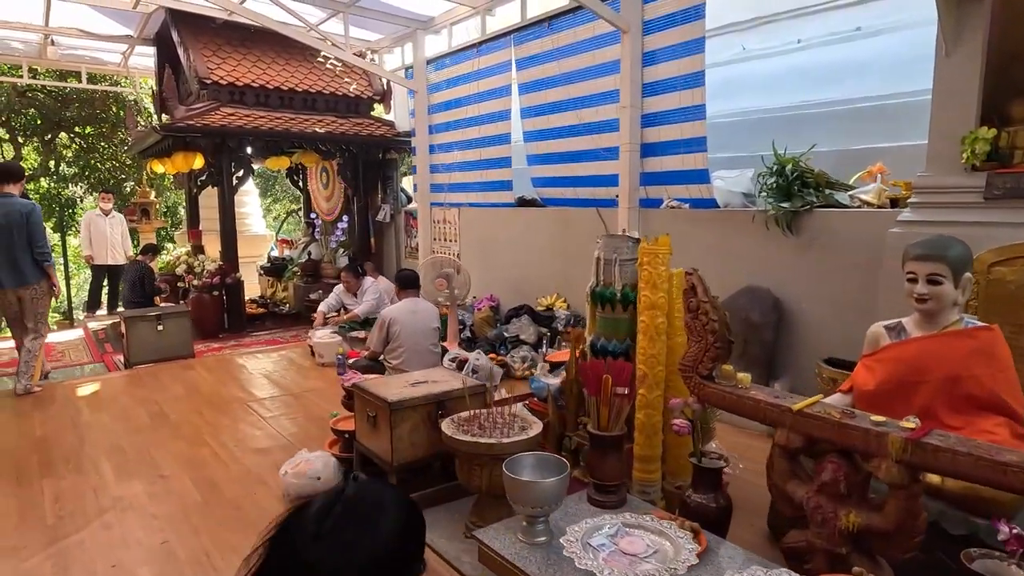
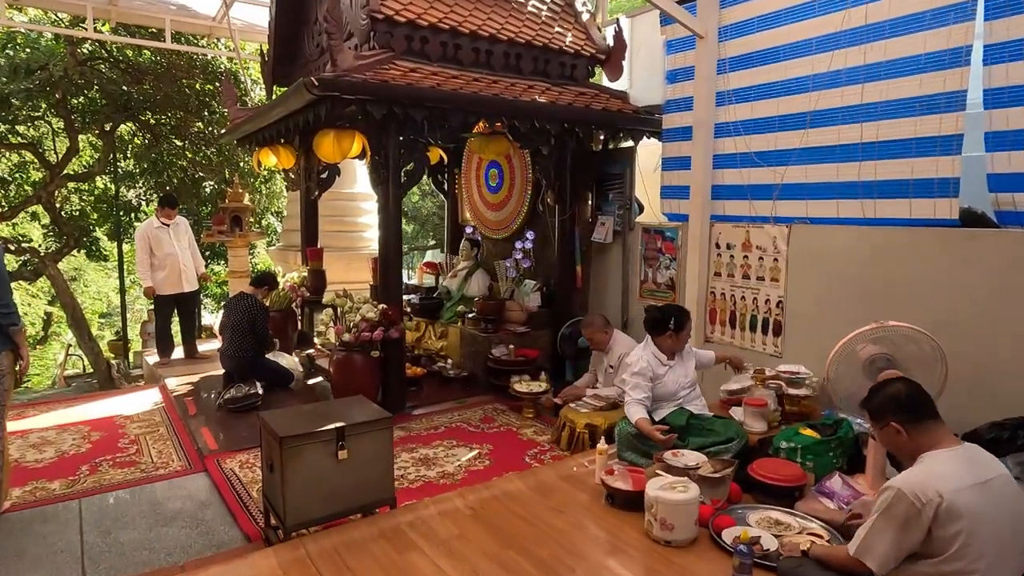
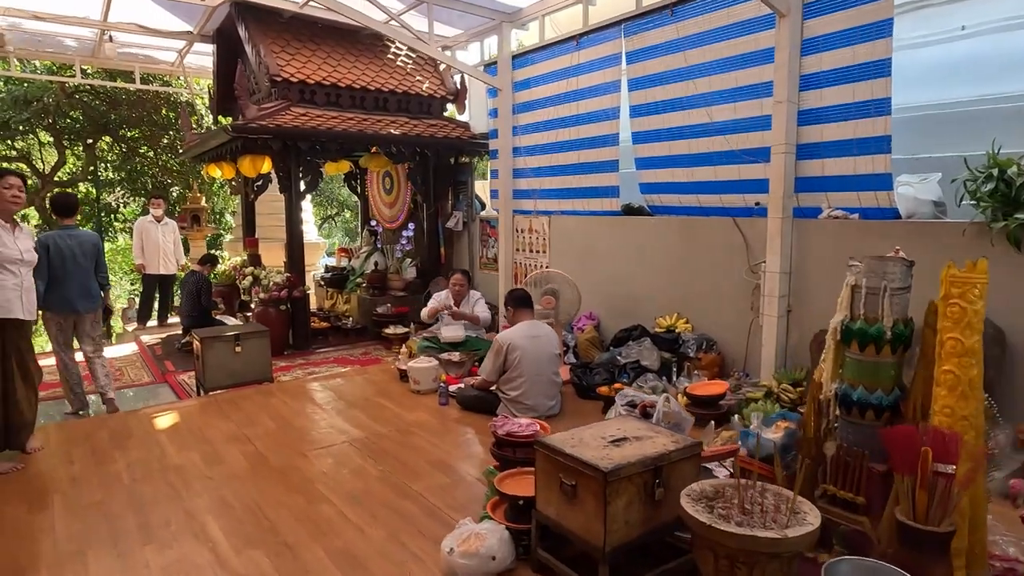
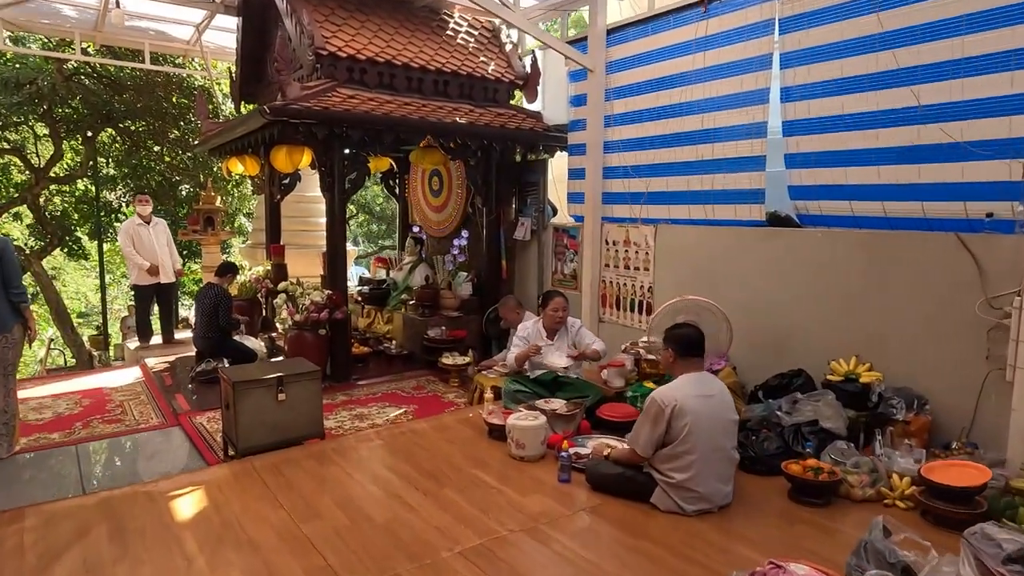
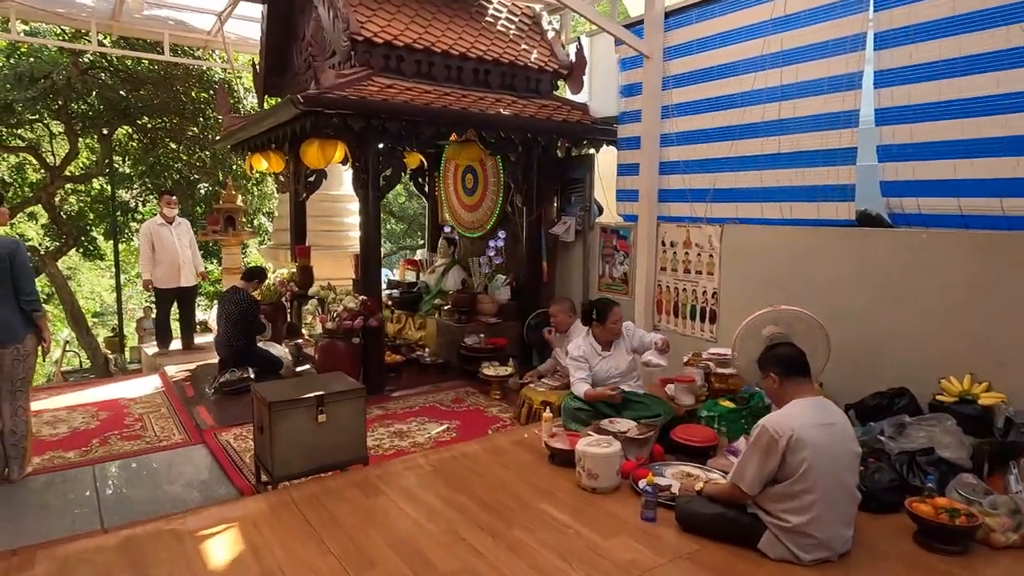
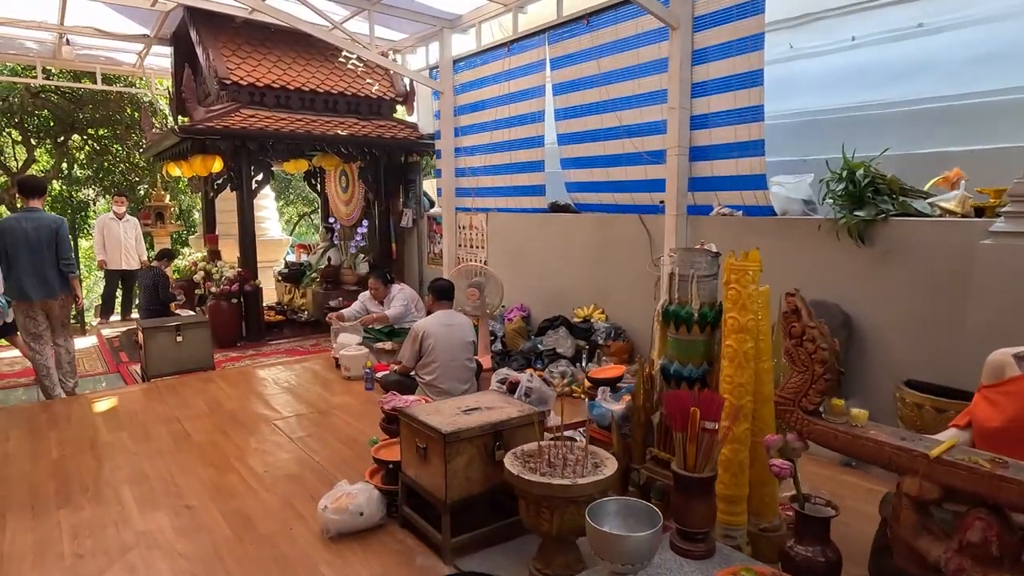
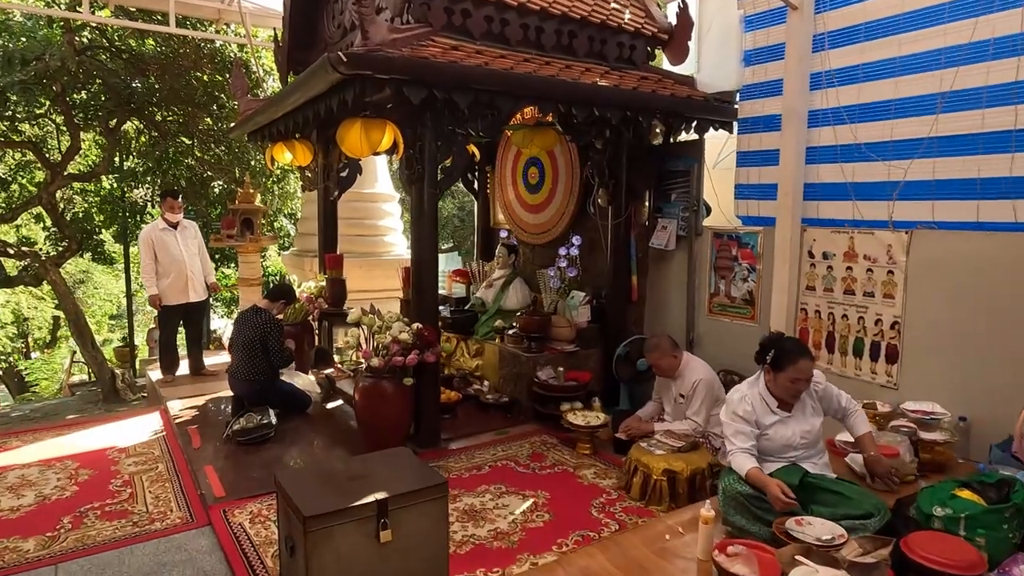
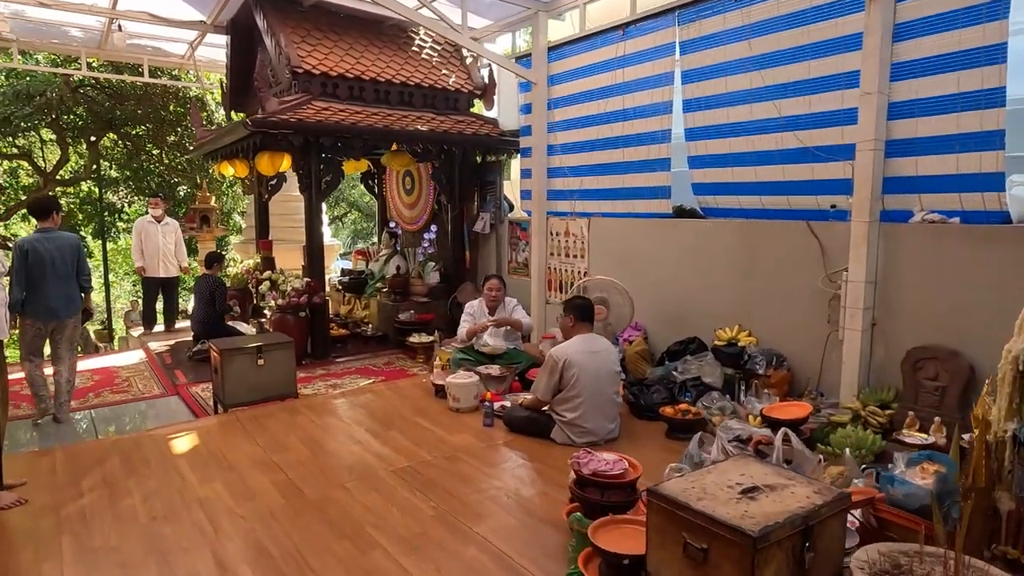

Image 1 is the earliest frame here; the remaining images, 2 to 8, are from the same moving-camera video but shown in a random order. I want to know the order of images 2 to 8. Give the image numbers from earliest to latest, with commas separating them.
6, 3, 8, 4, 5, 2, 7
